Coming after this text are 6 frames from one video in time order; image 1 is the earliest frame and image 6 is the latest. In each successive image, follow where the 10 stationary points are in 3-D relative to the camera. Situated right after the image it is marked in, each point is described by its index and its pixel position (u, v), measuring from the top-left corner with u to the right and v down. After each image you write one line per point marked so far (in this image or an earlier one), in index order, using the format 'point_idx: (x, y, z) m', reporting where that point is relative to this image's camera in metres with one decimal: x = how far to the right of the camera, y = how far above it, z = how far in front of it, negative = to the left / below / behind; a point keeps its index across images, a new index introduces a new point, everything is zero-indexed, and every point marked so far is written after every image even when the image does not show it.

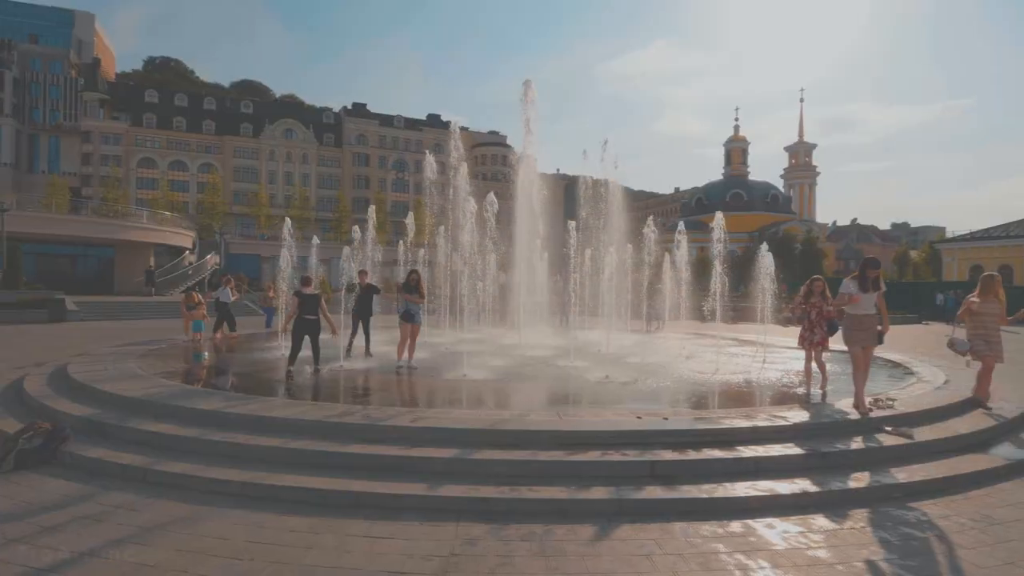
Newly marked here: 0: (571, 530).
0: (+0.5, -1.6, +4.2) m
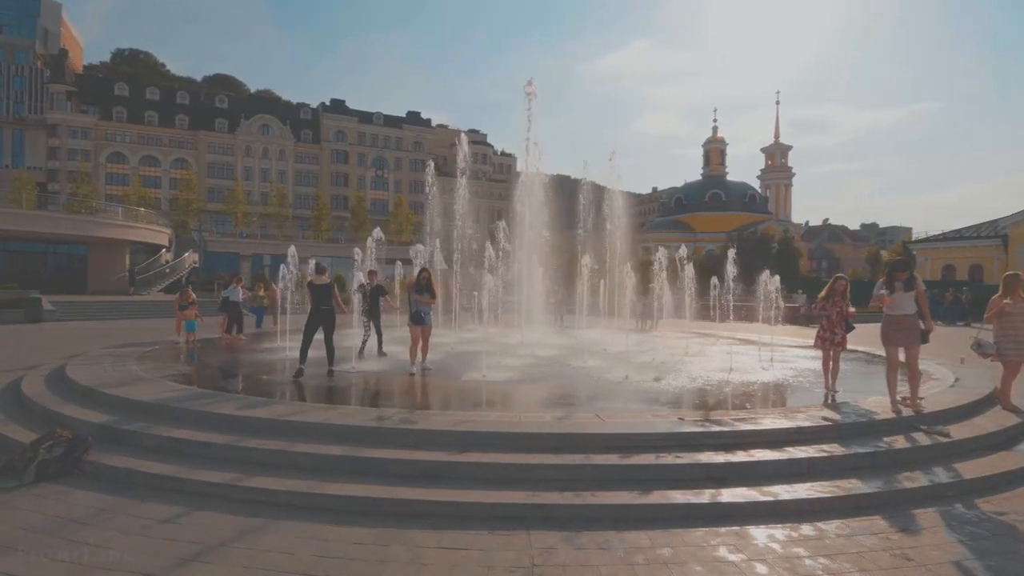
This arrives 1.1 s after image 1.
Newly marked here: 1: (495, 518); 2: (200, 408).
0: (+0.9, -1.6, +4.1) m
1: (-0.1, -1.6, +4.3) m
2: (-3.0, -1.2, +6.0) m
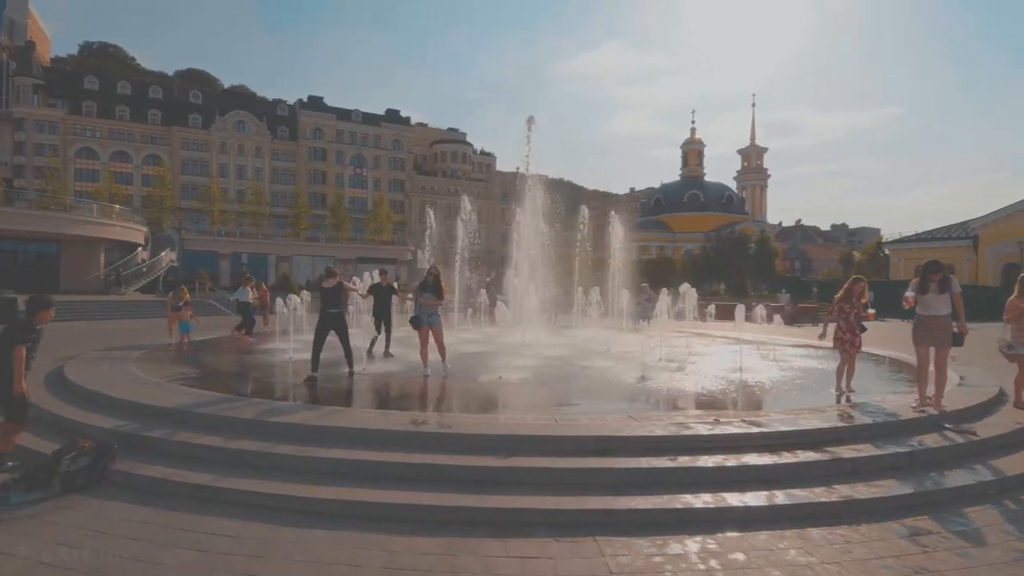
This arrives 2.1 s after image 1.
0: (+1.3, -1.6, +4.0) m
1: (+0.3, -1.6, +4.2) m
2: (-2.7, -1.2, +5.8) m
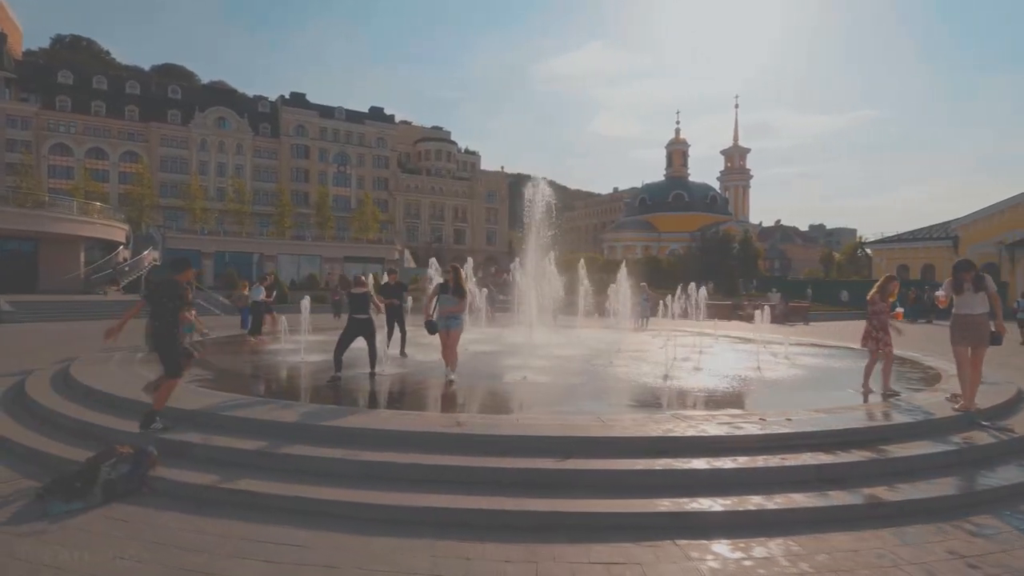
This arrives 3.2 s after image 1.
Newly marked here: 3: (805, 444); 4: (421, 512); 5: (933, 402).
0: (+1.8, -1.6, +4.0) m
1: (+0.8, -1.6, +4.1) m
2: (-2.3, -1.1, +5.6) m
3: (+2.6, -1.4, +5.6) m
4: (-0.6, -1.5, +4.2) m
5: (+4.7, -1.3, +7.1) m
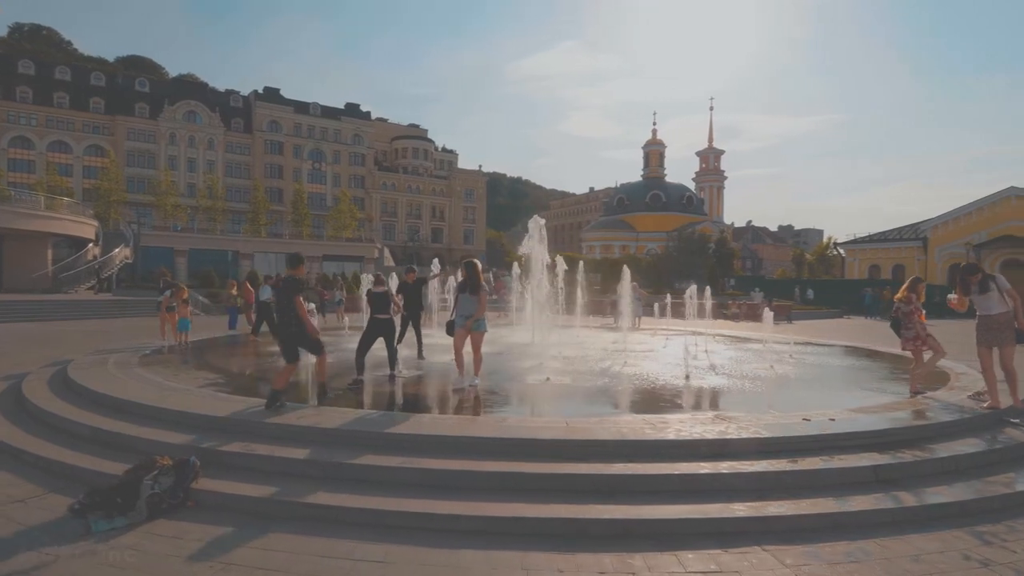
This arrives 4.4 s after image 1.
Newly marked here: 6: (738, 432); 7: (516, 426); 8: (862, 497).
0: (+2.3, -1.6, +3.9) m
1: (+1.3, -1.6, +4.0) m
2: (-1.9, -1.1, +5.3) m
3: (+3.0, -1.4, +5.5) m
4: (-0.1, -1.5, +4.0) m
5: (+5.1, -1.3, +7.2) m
6: (+1.9, -1.2, +5.4) m
7: (0.0, -1.2, +5.5) m
8: (+2.5, -1.5, +4.6) m
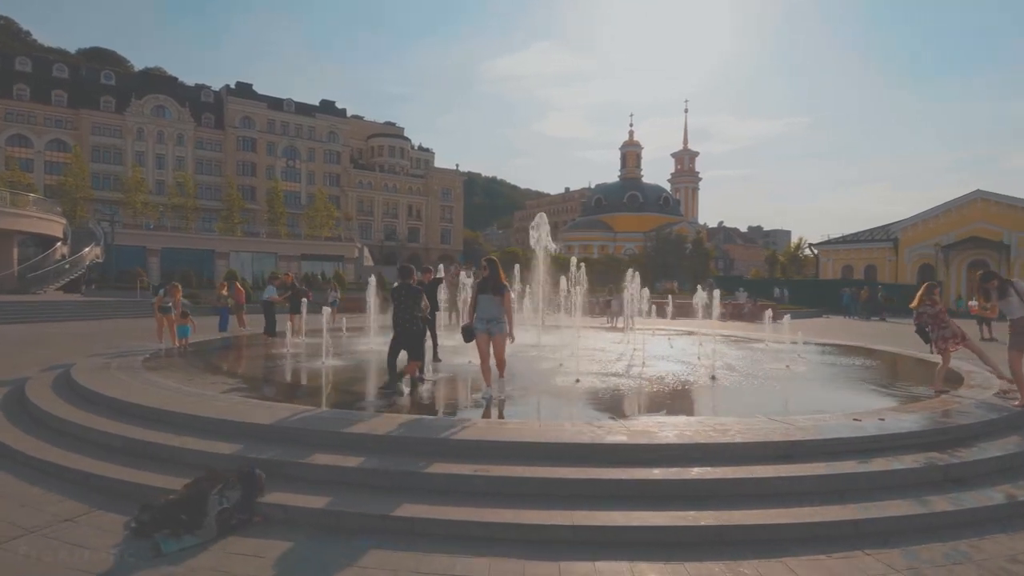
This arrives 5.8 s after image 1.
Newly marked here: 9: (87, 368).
0: (+2.8, -1.6, +3.9) m
1: (+1.8, -1.6, +3.9) m
2: (-1.4, -1.1, +5.1) m
3: (+3.5, -1.4, +5.5) m
4: (+0.5, -1.5, +3.8) m
5: (+5.5, -1.3, +7.3) m
6: (+2.4, -1.2, +5.3) m
7: (+0.5, -1.2, +5.4) m
8: (+3.0, -1.5, +4.5) m
9: (-5.4, -1.0, +8.1) m
